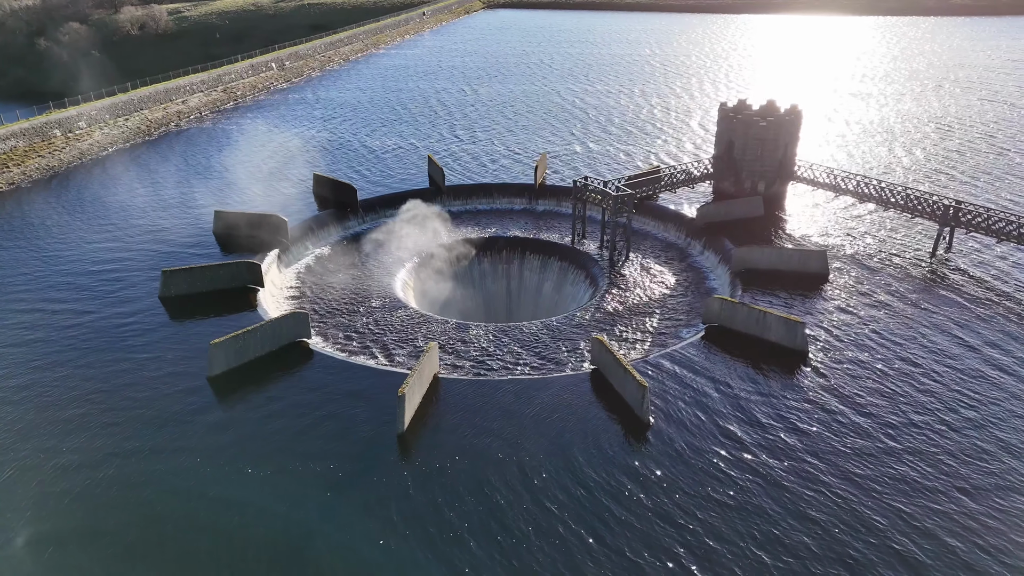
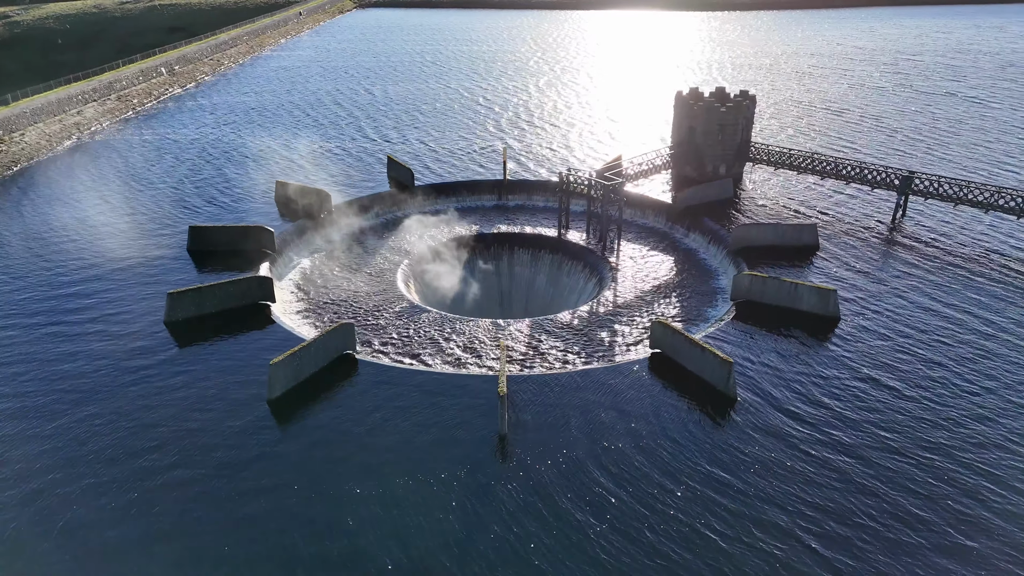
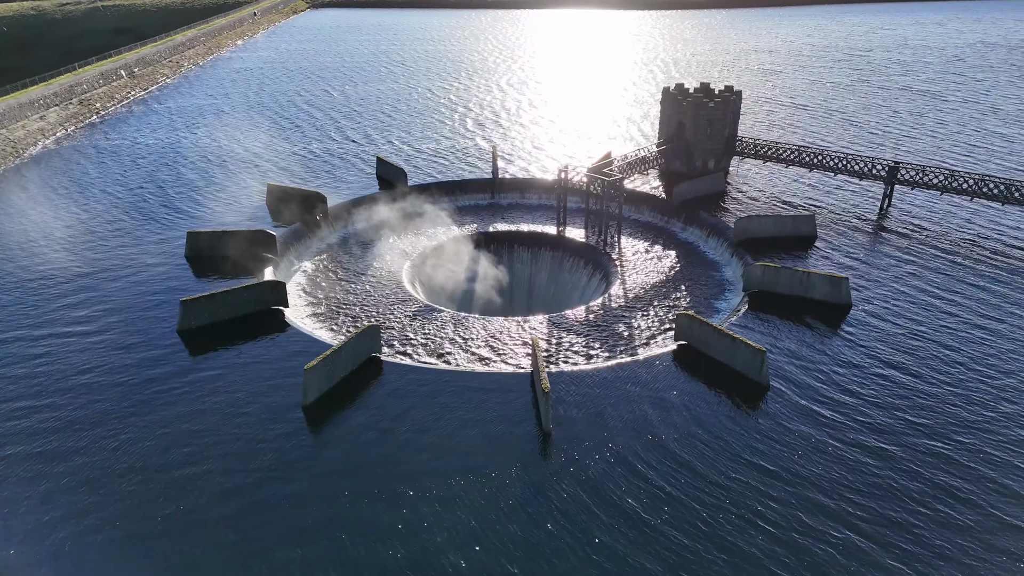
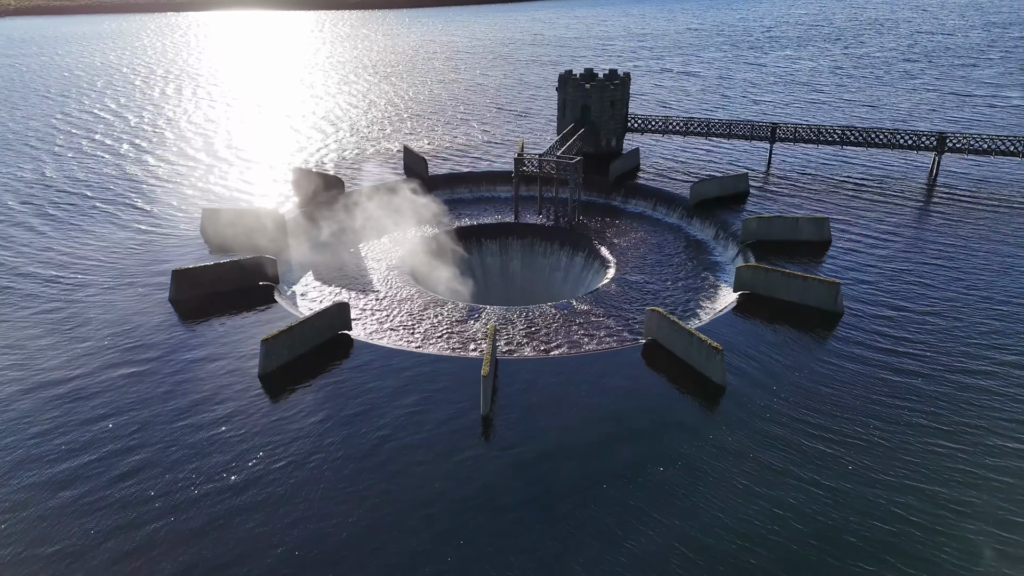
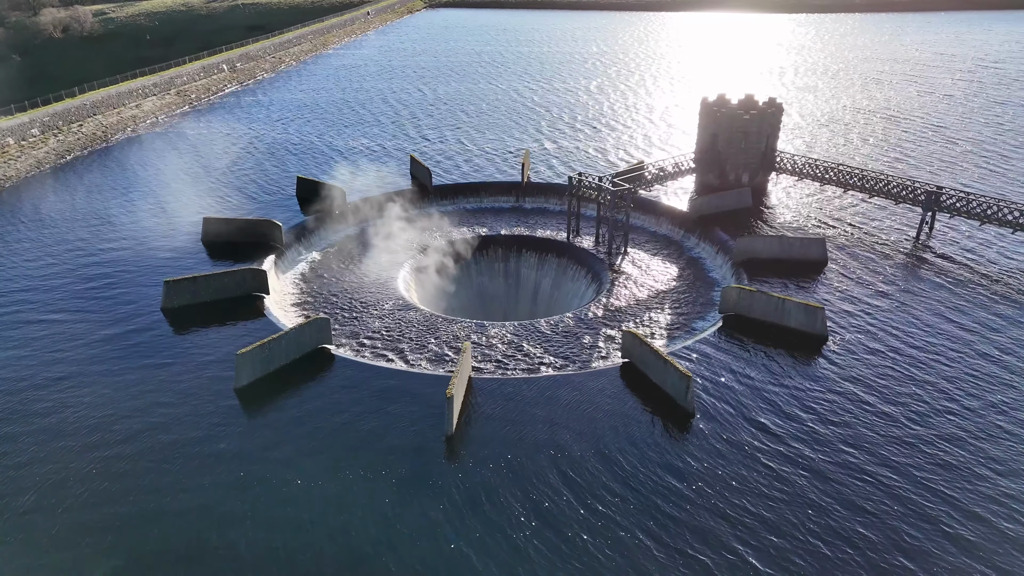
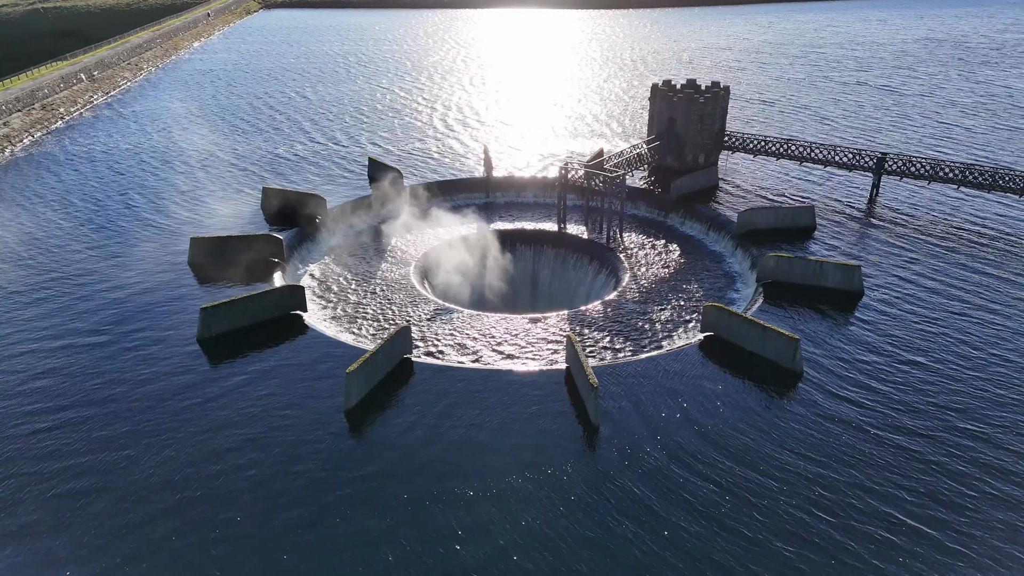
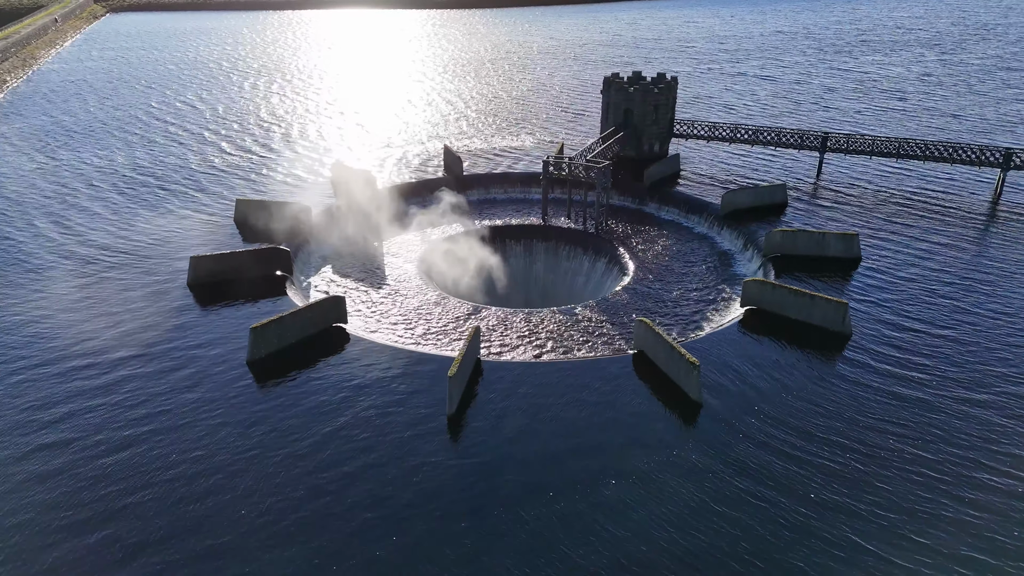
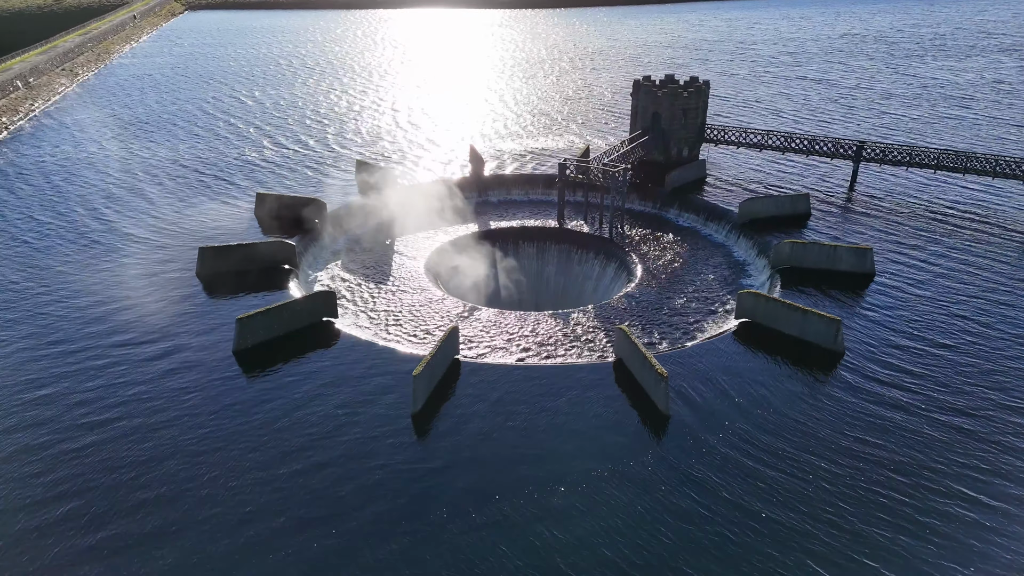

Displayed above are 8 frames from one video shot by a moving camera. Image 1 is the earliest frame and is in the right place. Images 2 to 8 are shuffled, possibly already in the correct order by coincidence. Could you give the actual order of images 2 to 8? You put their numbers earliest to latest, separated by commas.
5, 2, 3, 6, 8, 7, 4
